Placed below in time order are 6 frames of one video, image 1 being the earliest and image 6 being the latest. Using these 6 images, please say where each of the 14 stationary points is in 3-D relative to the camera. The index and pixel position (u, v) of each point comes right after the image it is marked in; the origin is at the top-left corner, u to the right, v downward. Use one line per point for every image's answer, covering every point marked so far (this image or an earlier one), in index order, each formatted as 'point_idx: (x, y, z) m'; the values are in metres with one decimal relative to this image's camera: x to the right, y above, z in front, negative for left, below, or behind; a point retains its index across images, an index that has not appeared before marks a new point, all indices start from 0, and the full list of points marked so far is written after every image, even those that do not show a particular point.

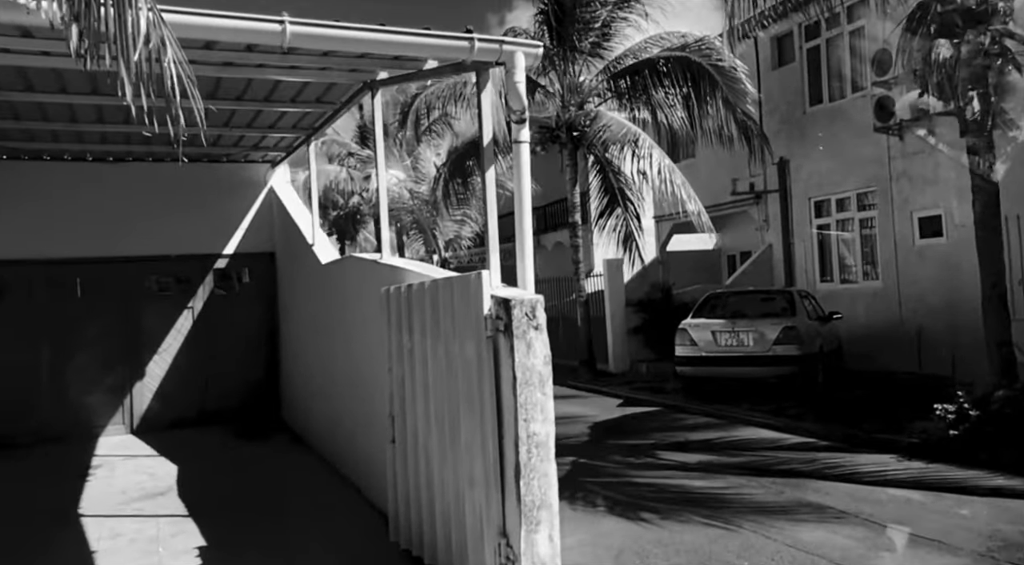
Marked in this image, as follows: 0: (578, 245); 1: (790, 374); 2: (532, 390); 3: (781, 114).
0: (+1.4, +0.8, +16.6) m
1: (+3.9, -1.3, +11.2) m
2: (+0.1, -0.5, +4.1) m
3: (+5.4, +3.3, +16.1) m
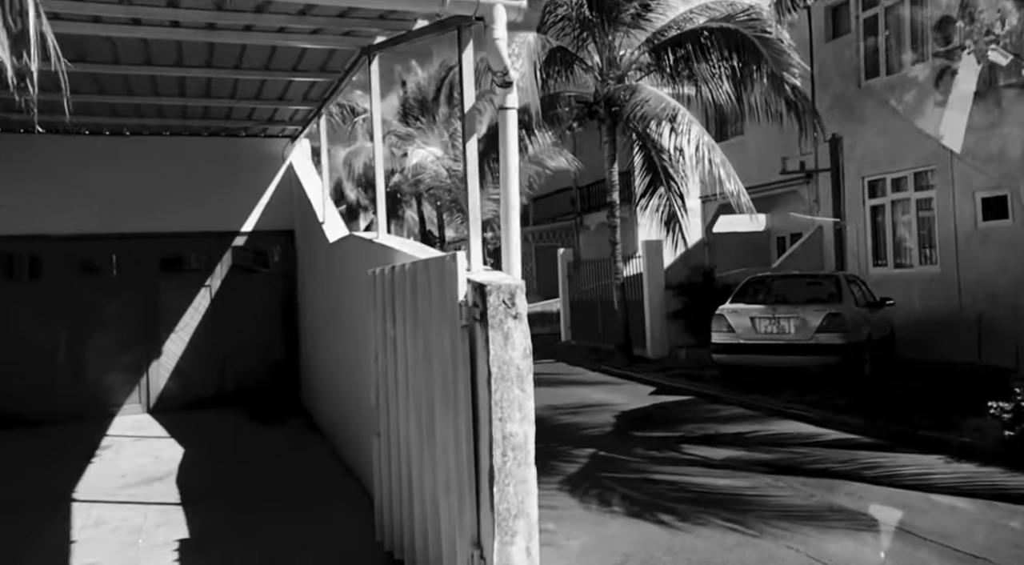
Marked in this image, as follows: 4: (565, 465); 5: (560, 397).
0: (+2.1, +1.1, +16.0) m
1: (+4.2, -1.1, +10.5) m
2: (0.0, -0.5, +3.6) m
3: (+6.0, +3.6, +15.2) m
4: (+0.5, -1.7, +7.4) m
5: (+0.7, -1.7, +11.7) m
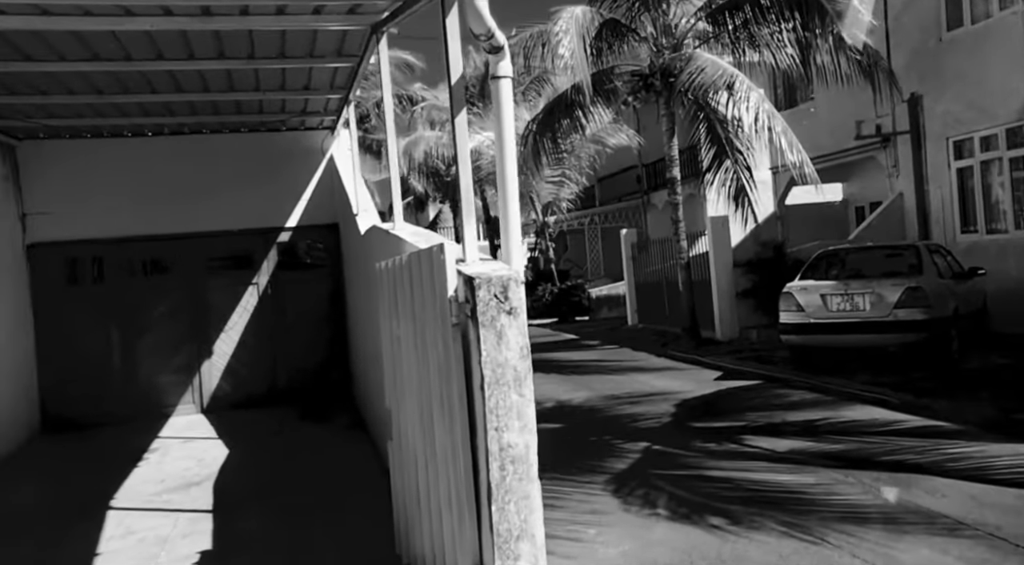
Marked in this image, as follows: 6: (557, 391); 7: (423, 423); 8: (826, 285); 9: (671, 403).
0: (+3.1, +1.5, +15.3) m
1: (+4.9, -0.7, +9.7) m
2: (0.0, -0.4, +3.2) m
3: (+6.9, +4.1, +14.0) m
4: (+0.9, -1.6, +7.0) m
5: (+1.5, -1.4, +11.2) m
6: (+0.6, -1.5, +11.0) m
7: (-0.4, -0.7, +3.9) m
8: (+4.0, 0.0, +10.3) m
9: (+1.9, -1.4, +9.7) m
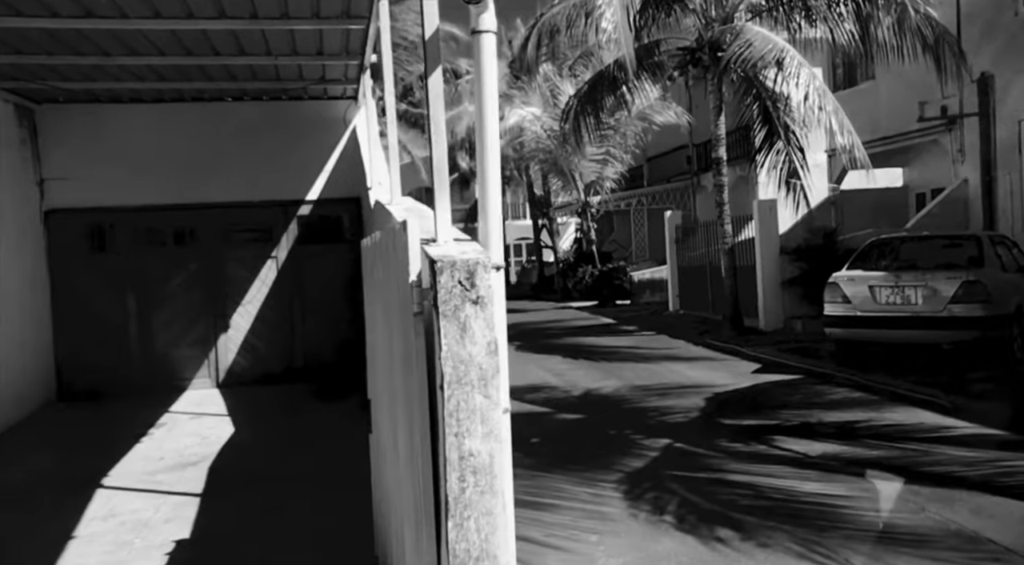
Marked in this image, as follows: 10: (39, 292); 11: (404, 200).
0: (+3.8, +1.8, +14.6) m
1: (+5.1, -0.6, +8.9) m
2: (-0.2, -0.4, +2.8) m
3: (+7.6, +4.2, +13.0) m
4: (+1.0, -1.4, +6.5) m
5: (+1.8, -1.2, +10.7) m
6: (+0.9, -1.3, +10.6) m
7: (-0.5, -0.6, +3.5) m
8: (+4.3, +0.1, +9.6) m
9: (+2.2, -1.3, +9.1) m
10: (-5.3, -0.1, +9.0) m
11: (-0.7, +0.5, +5.0) m
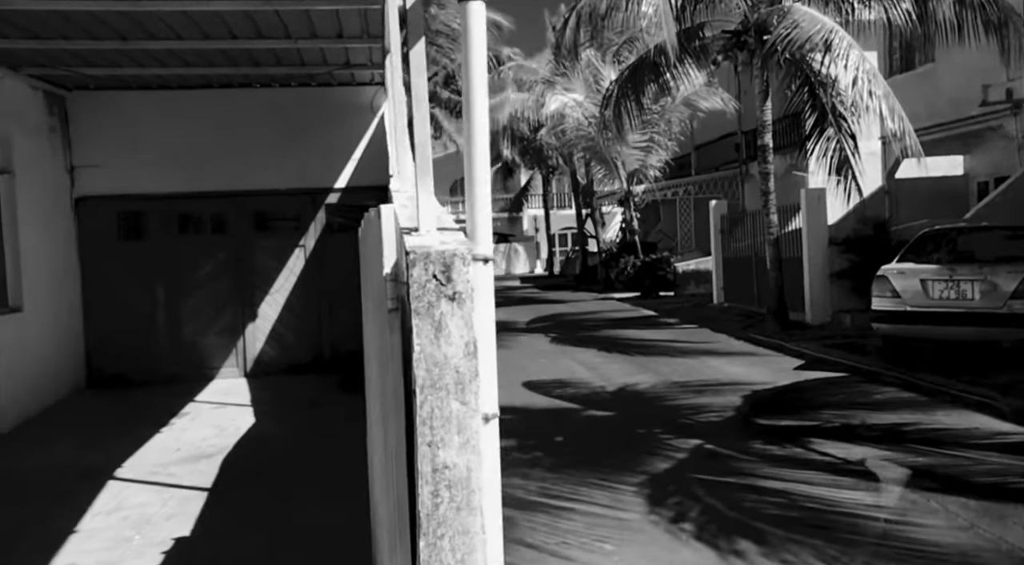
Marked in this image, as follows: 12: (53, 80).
0: (+4.5, +1.9, +14.0) m
1: (+5.4, -0.6, +8.4) m
2: (-0.2, -0.4, +2.5) m
3: (+8.2, +4.3, +12.2) m
4: (+1.1, -1.4, +6.2) m
5: (+2.2, -1.1, +10.3) m
6: (+1.3, -1.1, +10.2) m
7: (-0.5, -0.6, +3.2) m
8: (+4.7, +0.1, +9.0) m
9: (+2.5, -1.2, +8.7) m
10: (-5.0, 0.0, +9.0) m
11: (-0.6, +0.6, +4.8) m
12: (-4.9, +2.2, +8.6) m
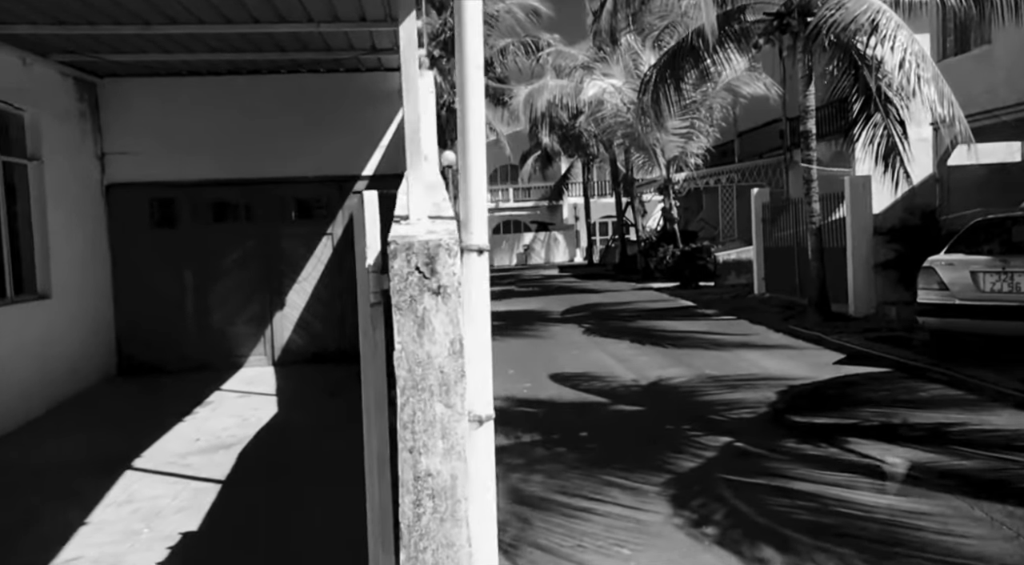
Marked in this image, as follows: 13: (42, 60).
0: (+5.0, +2.1, +13.5) m
1: (+5.7, -0.5, +7.9) m
2: (-0.3, -0.3, +2.3) m
3: (+8.6, +4.4, +11.5) m
4: (+1.3, -1.3, +6.0) m
5: (+2.6, -1.0, +10.0) m
6: (+1.7, -1.0, +10.0) m
7: (-0.5, -0.5, +3.1) m
8: (+5.0, +0.2, +8.6) m
9: (+2.7, -1.1, +8.4) m
10: (-4.7, +0.2, +9.1) m
11: (-0.5, +0.6, +4.6) m
12: (-4.6, +2.3, +8.6) m
13: (-4.6, +2.2, +7.9) m
